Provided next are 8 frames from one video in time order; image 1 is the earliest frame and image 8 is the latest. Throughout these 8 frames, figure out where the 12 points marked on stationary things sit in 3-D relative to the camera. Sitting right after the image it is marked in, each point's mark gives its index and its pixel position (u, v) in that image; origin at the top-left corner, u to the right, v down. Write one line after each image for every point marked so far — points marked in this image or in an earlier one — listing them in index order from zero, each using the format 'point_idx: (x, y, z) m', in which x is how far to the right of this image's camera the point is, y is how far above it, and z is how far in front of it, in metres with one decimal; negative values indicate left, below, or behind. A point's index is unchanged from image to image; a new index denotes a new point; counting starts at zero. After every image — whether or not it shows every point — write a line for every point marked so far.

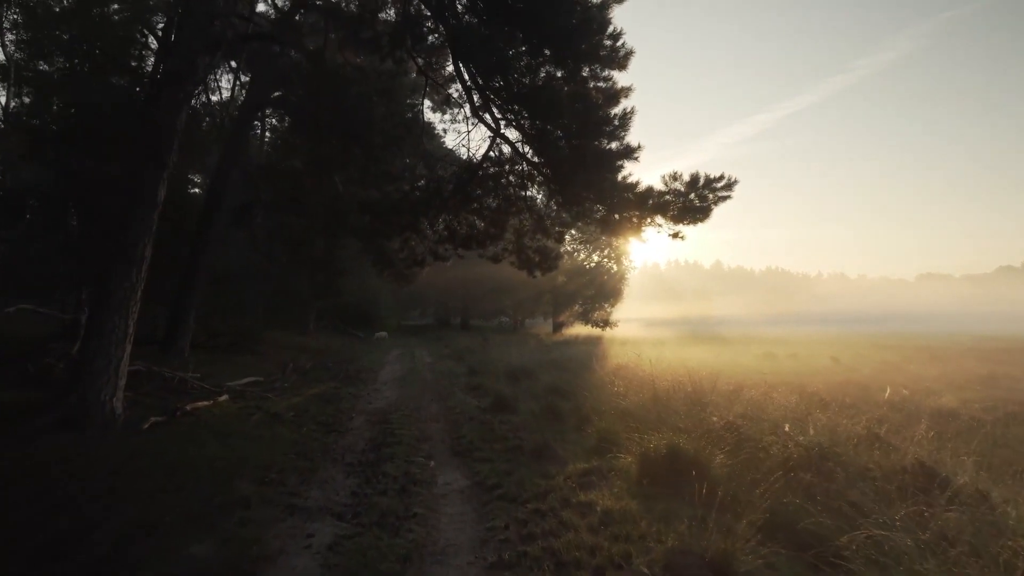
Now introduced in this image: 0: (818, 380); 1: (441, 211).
0: (+10.0, -3.0, +19.4) m
1: (-1.4, +1.5, +12.0) m
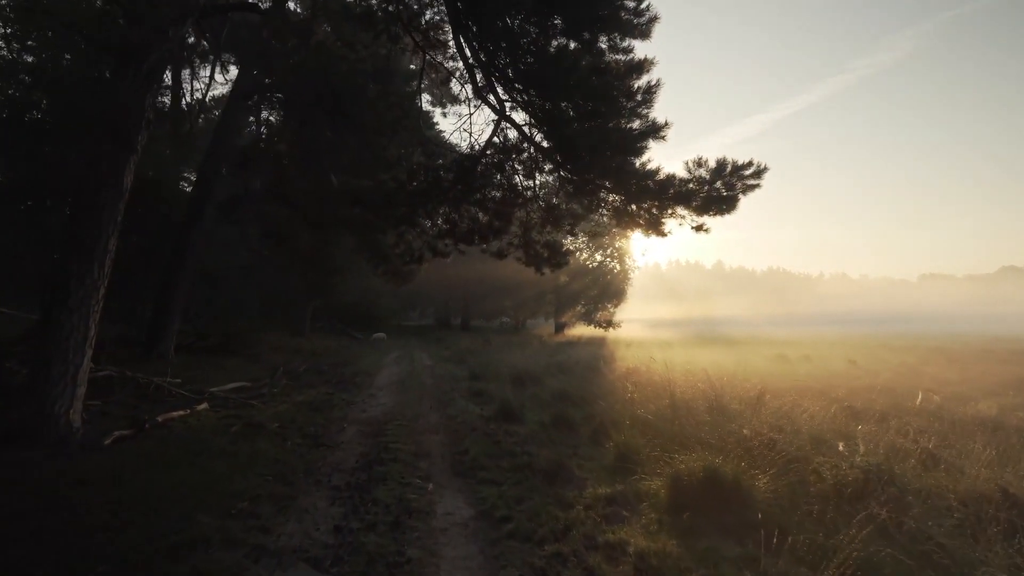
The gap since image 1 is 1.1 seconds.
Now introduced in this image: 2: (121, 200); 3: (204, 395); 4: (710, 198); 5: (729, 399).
0: (+10.1, -3.0, +18.4) m
1: (-1.3, +1.6, +11.0) m
2: (-5.6, +1.3, +8.4) m
3: (-6.1, -2.1, +11.7) m
4: (+3.2, +1.5, +9.6) m
5: (+4.4, -2.3, +11.8) m
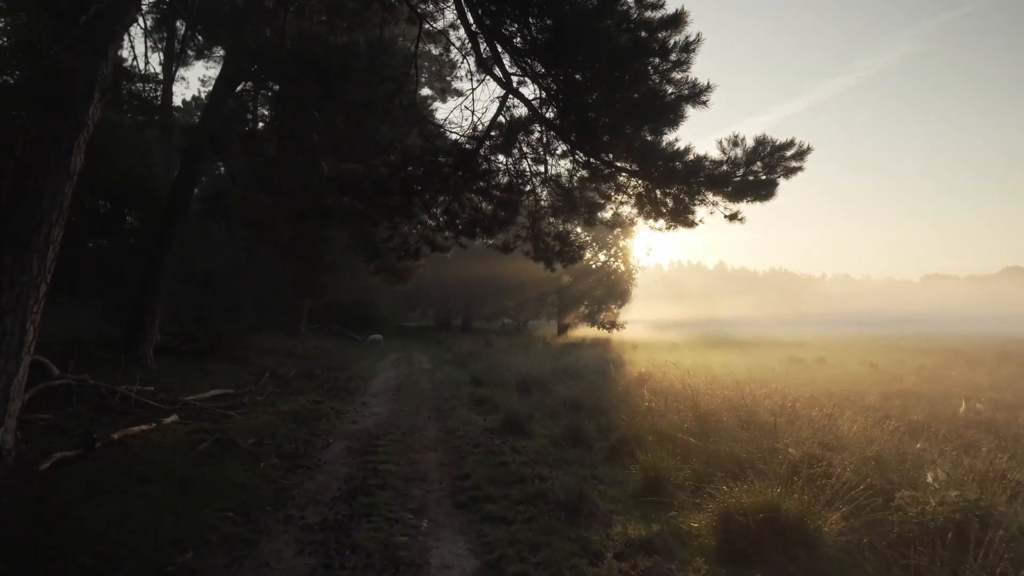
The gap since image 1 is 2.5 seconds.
0: (+10.2, -2.9, +17.2) m
1: (-1.2, +1.6, +9.8) m
2: (-5.4, +1.3, +7.2) m
3: (-6.0, -2.1, +10.5) m
4: (+3.3, +1.5, +8.4) m
5: (+4.6, -2.2, +10.6) m
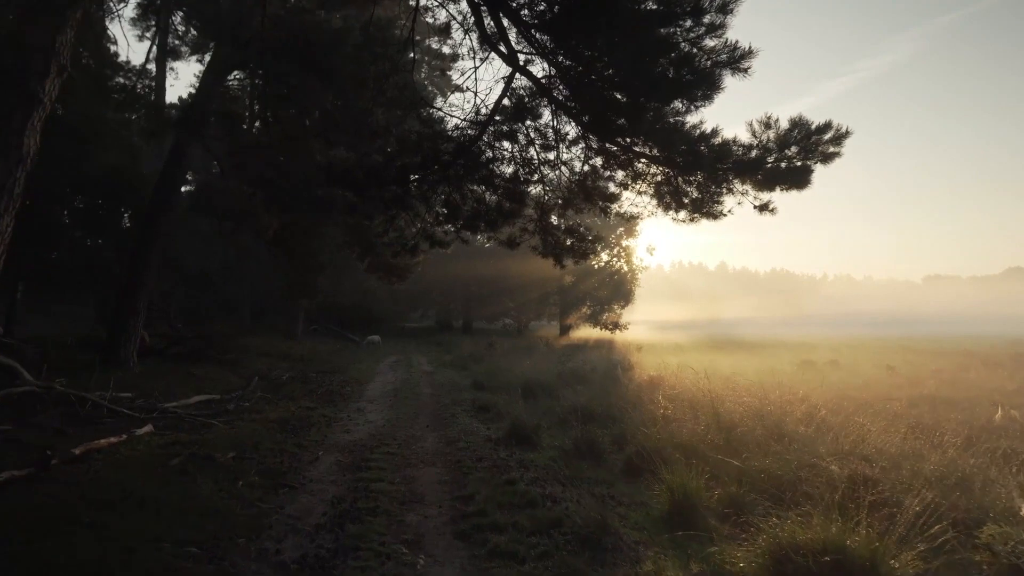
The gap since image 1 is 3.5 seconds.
0: (+10.3, -2.9, +16.3) m
1: (-1.1, +1.6, +9.0) m
2: (-5.4, +1.3, +6.4) m
3: (-5.9, -2.0, +9.7) m
4: (+3.4, +1.5, +7.6) m
5: (+4.7, -2.2, +9.8) m
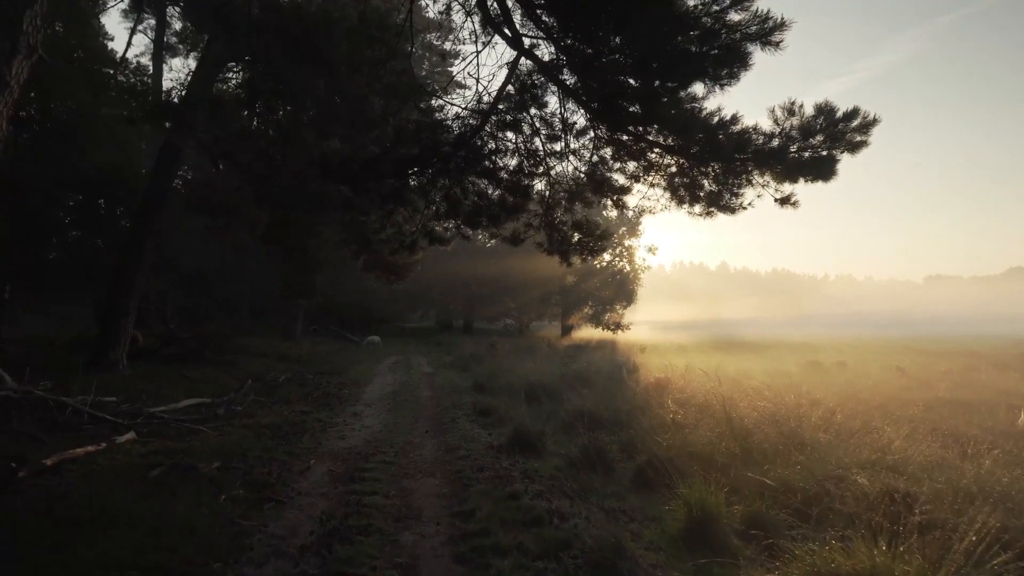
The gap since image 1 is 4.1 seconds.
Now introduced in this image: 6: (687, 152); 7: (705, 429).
0: (+10.4, -2.9, +15.8) m
1: (-1.1, +1.7, +8.5) m
2: (-5.3, +1.3, +5.9) m
3: (-5.8, -2.0, +9.2) m
4: (+3.5, +1.6, +7.1) m
5: (+4.7, -2.2, +9.3) m
6: (+2.1, +1.7, +7.3) m
7: (+3.0, -2.2, +9.0) m
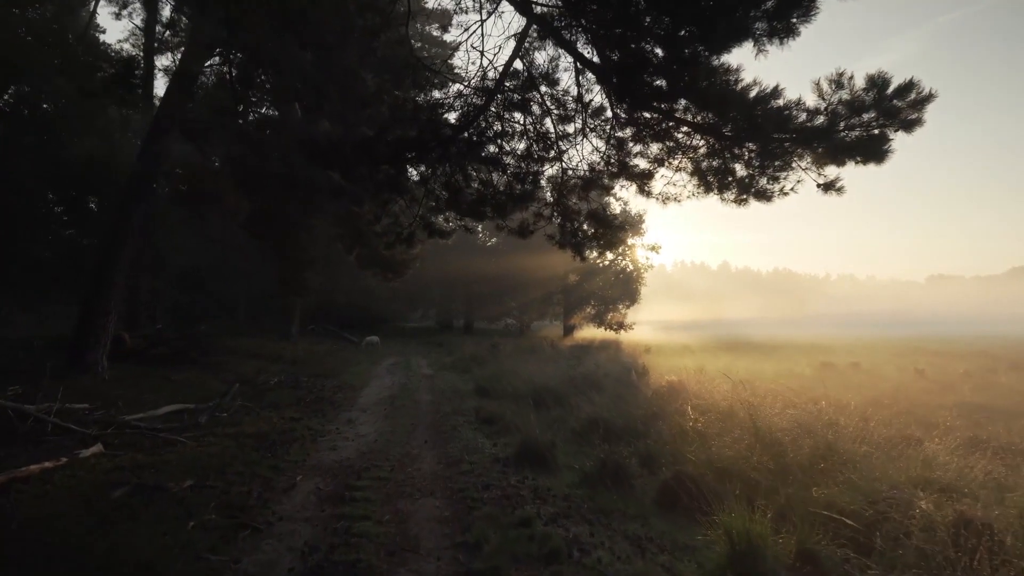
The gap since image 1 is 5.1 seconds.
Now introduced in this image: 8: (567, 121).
0: (+10.5, -2.9, +15.0) m
1: (-1.0, +1.7, +7.7) m
2: (-5.2, +1.4, +5.1) m
3: (-5.7, -2.0, +8.4) m
4: (+3.6, +1.6, +6.3) m
5: (+4.8, -2.2, +8.5) m
6: (+2.3, +1.7, +6.5) m
7: (+3.1, -2.1, +8.2) m
8: (+0.7, +2.2, +7.7) m
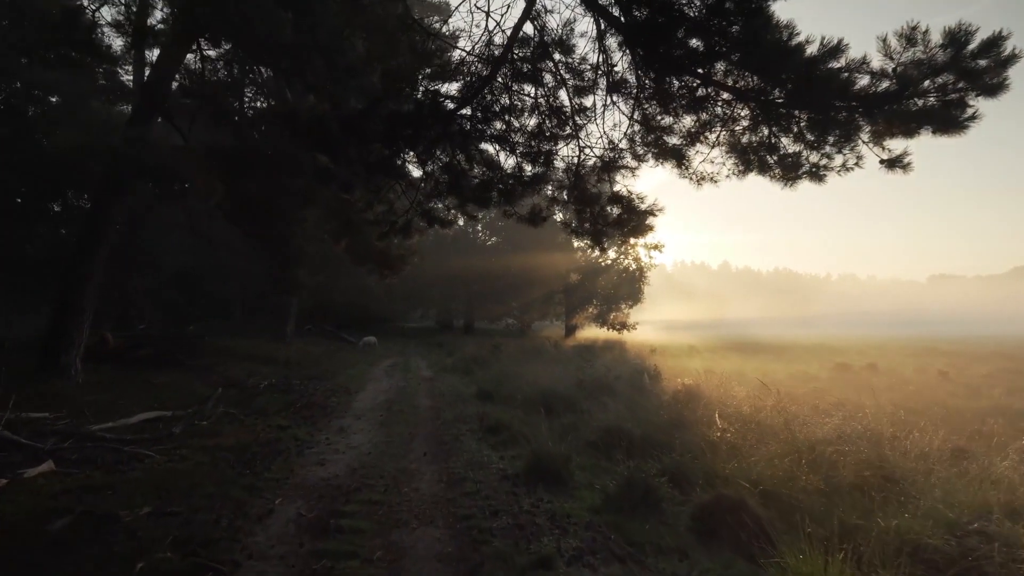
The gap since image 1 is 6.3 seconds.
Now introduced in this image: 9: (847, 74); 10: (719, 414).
0: (+10.6, -2.8, +14.1) m
1: (-0.8, +1.8, +6.7) m
2: (-5.1, +1.5, +4.1) m
3: (-5.6, -1.9, +7.4) m
4: (+3.7, +1.7, +5.3) m
5: (+5.0, -2.1, +7.5) m
6: (+2.4, +1.8, +5.5) m
7: (+3.2, -2.0, +7.2) m
8: (+0.9, +2.3, +6.8) m
9: (+3.0, +1.9, +5.3) m
10: (+3.7, -2.2, +10.2) m
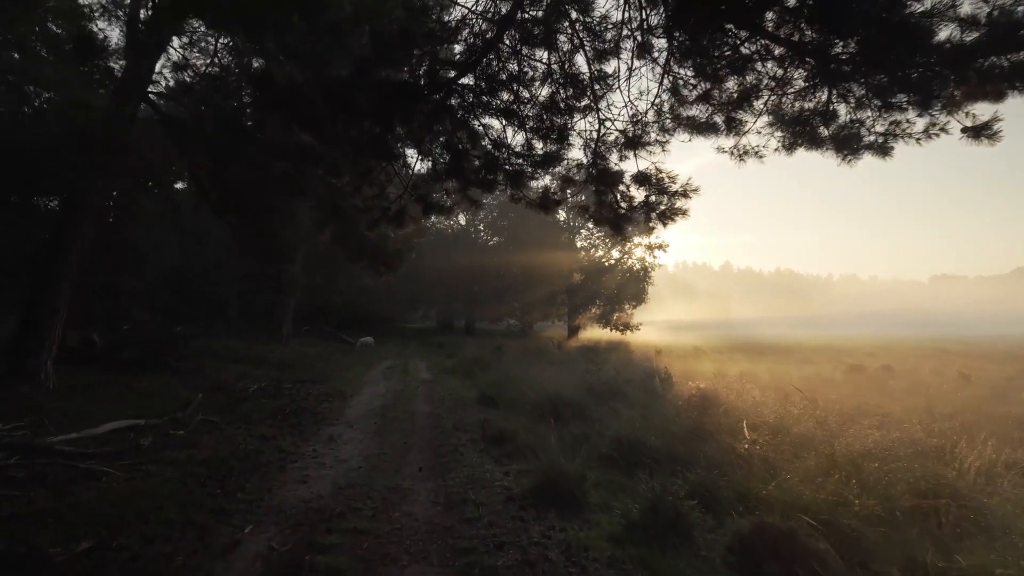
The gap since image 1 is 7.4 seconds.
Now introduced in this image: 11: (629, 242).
0: (+10.7, -2.8, +13.2) m
1: (-0.8, +1.8, +5.9) m
2: (-5.0, +1.5, +3.3) m
3: (-5.5, -1.9, +6.6) m
4: (+3.8, +1.7, +4.4) m
5: (+5.0, -2.0, +6.7) m
6: (+2.5, +1.8, +4.6) m
7: (+3.3, -2.0, +6.4) m
8: (+0.9, +2.3, +5.9) m
9: (+3.1, +2.0, +4.4) m
10: (+3.8, -2.1, +9.3) m
11: (+1.3, +0.5, +7.3) m
